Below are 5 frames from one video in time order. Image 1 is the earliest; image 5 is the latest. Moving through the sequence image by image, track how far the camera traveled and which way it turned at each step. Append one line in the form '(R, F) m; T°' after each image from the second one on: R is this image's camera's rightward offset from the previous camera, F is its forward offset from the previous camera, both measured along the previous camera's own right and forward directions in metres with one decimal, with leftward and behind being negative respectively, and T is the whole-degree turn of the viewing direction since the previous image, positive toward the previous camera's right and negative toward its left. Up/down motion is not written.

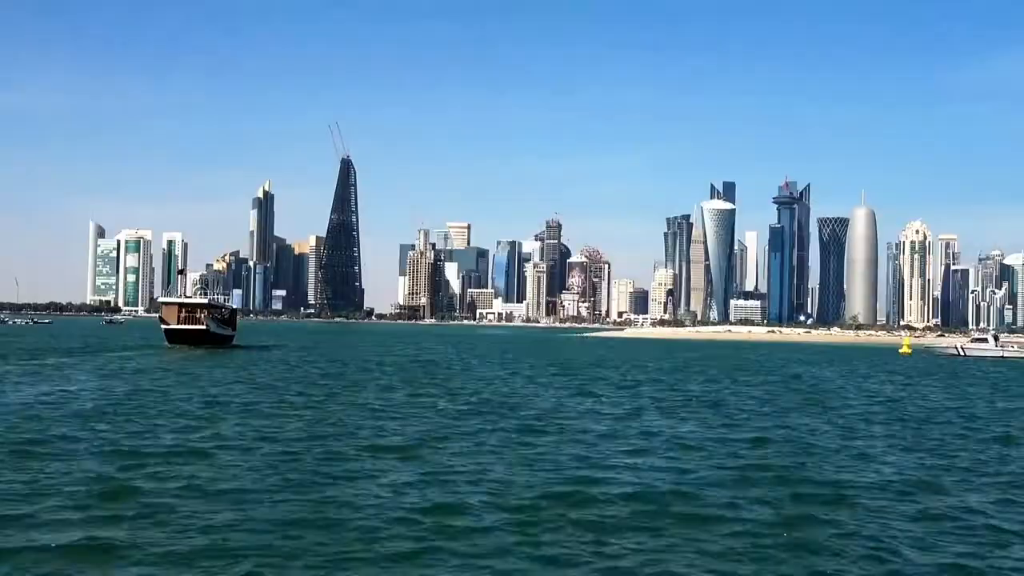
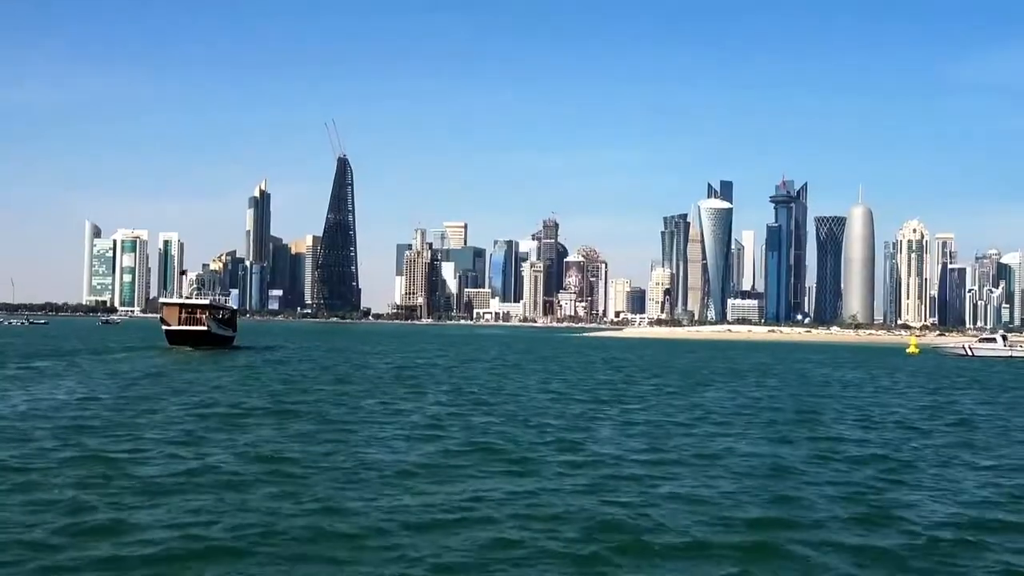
(-0.3, +0.6) m; 0°
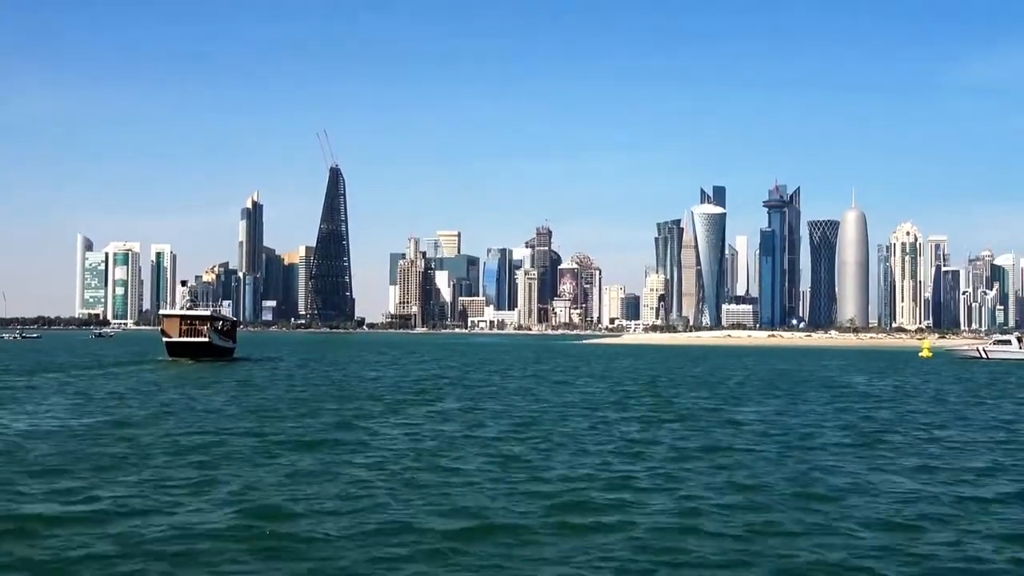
(-0.6, +1.1) m; 0°
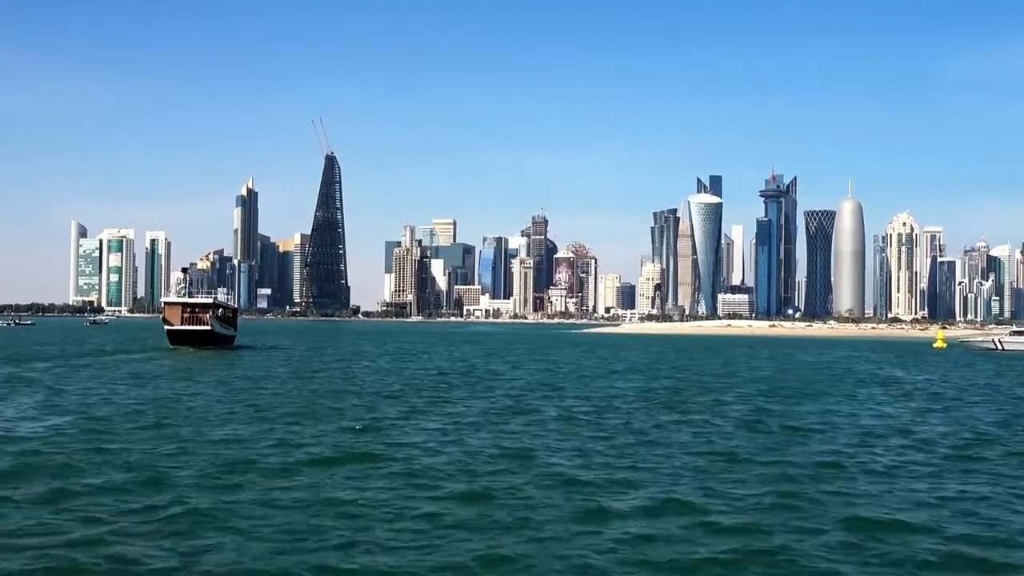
(-0.6, +1.1) m; 0°
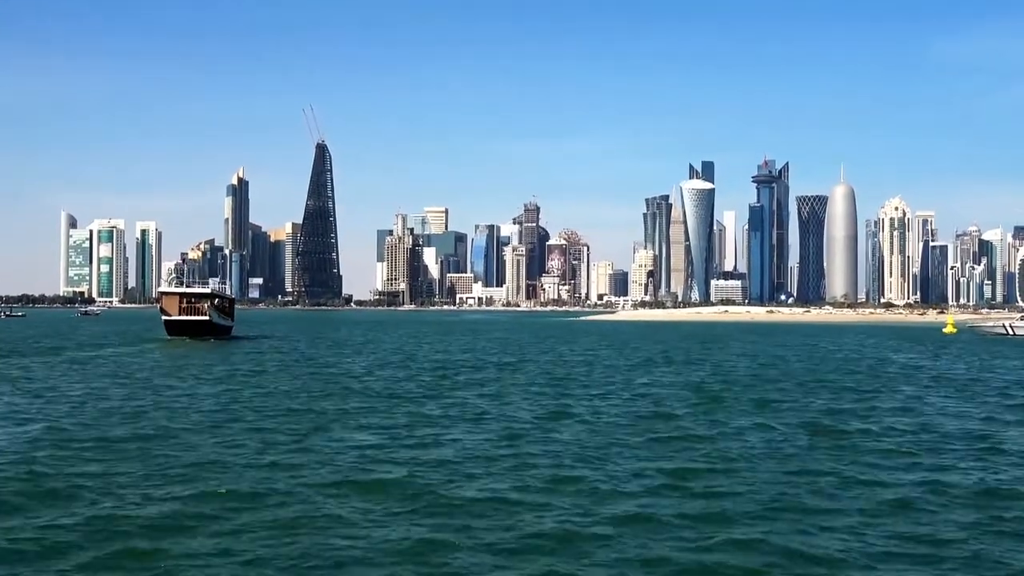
(-0.5, +1.0) m; 0°
